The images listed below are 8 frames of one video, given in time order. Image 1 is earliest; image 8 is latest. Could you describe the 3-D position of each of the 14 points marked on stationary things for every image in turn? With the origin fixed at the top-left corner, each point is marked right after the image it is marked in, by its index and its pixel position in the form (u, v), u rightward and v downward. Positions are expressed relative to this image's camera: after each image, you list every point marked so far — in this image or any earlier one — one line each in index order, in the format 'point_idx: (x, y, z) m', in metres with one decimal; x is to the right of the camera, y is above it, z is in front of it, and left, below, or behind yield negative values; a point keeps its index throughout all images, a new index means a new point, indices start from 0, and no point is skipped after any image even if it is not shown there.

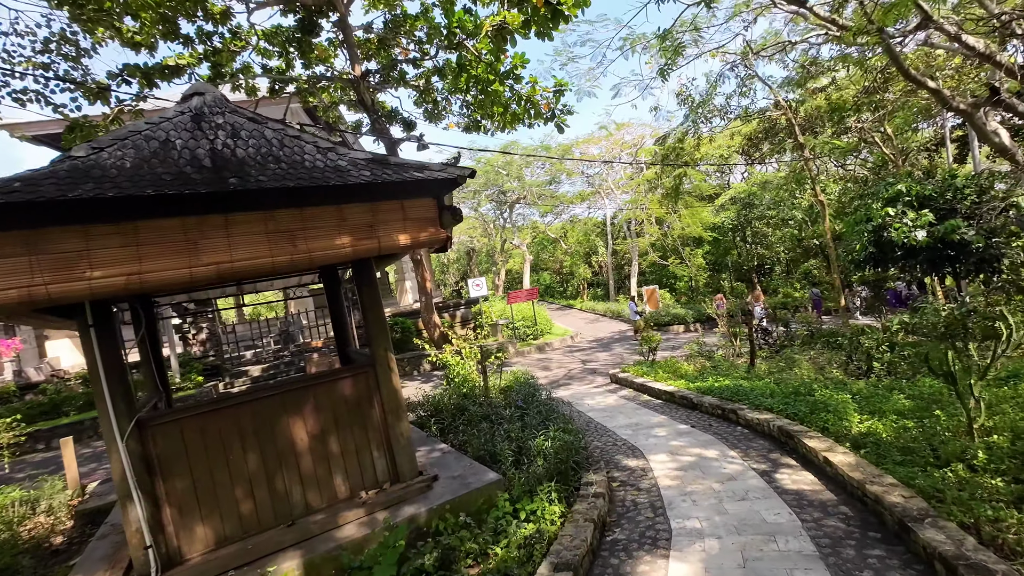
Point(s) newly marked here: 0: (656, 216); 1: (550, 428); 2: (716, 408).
0: (+5.1, +2.5, +17.0) m
1: (+0.3, -1.1, +3.7) m
2: (+1.8, -1.1, +4.3) m
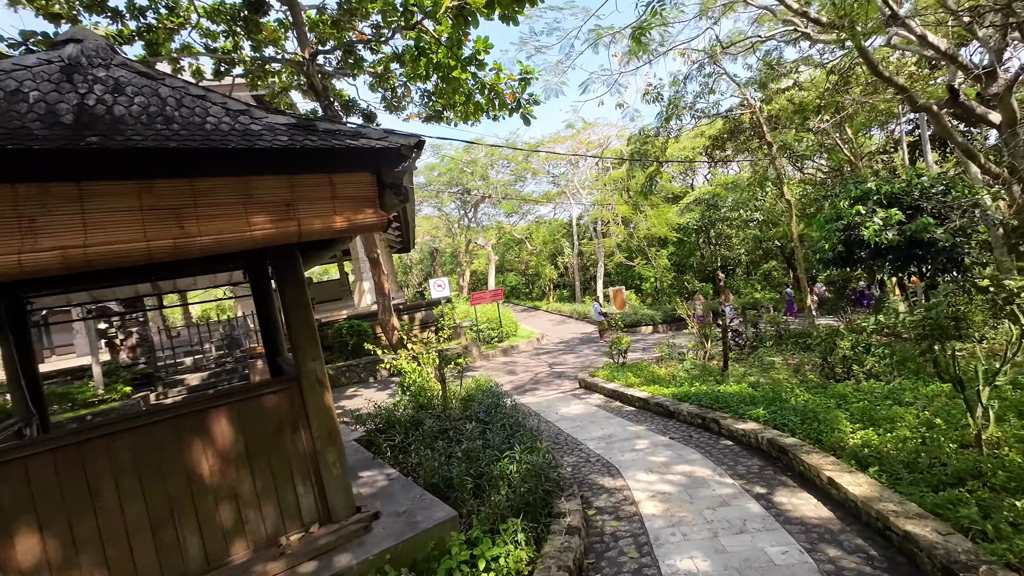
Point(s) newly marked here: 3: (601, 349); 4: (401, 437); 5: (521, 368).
0: (+3.9, +2.5, +16.9) m
1: (0.0, -1.1, +3.3) m
2: (+1.5, -1.1, +4.0) m
3: (+1.9, -1.4, +10.7) m
4: (-0.9, -1.2, +3.8) m
5: (+0.2, -1.5, +9.0) m
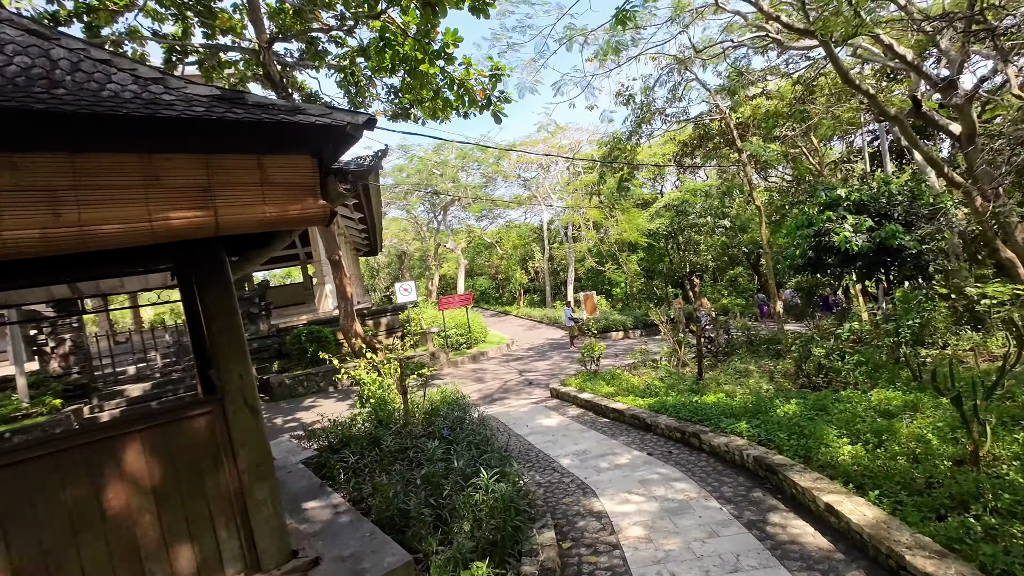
0: (+2.8, +2.3, +16.9) m
1: (-0.2, -1.1, +3.0) m
2: (+1.2, -1.1, +3.7) m
3: (+1.3, -1.5, +10.5) m
4: (-1.1, -1.2, +3.5) m
5: (-0.4, -1.6, +8.7) m
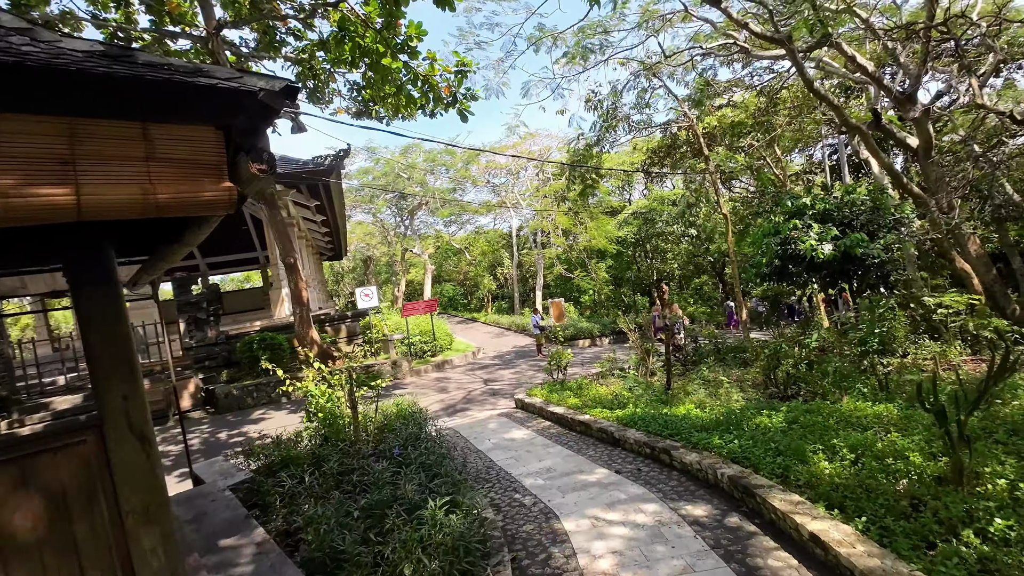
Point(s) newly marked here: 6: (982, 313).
0: (+1.7, +2.1, +16.8) m
1: (-0.4, -1.1, +2.7) m
2: (+1.0, -1.2, +3.5) m
3: (+0.6, -1.6, +10.3) m
4: (-1.4, -1.2, +3.1) m
5: (-1.0, -1.7, +8.4) m
6: (+6.5, -0.4, +6.7) m
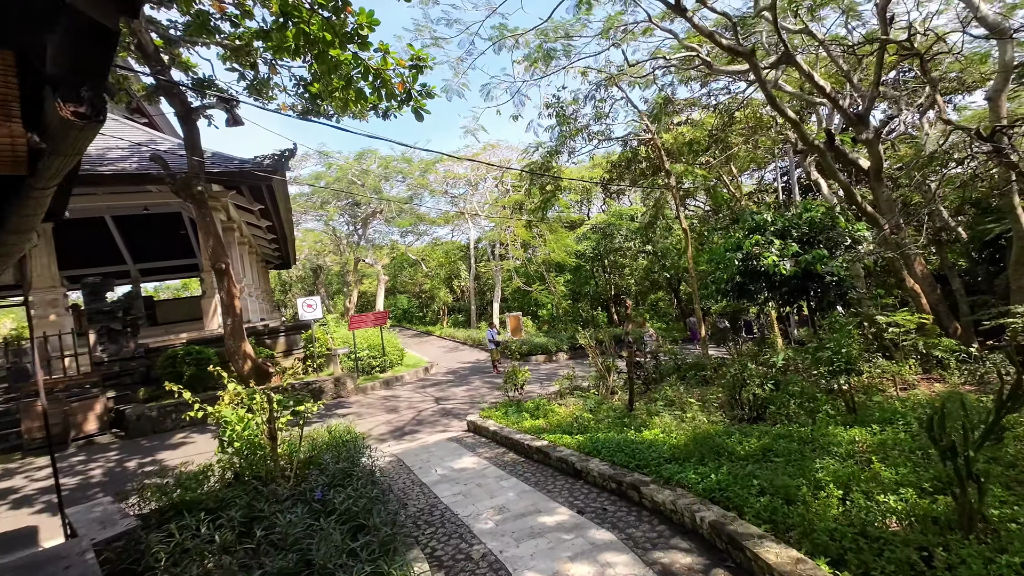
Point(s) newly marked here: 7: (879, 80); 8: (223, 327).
0: (+0.3, +1.6, +16.5) m
1: (-0.7, -1.2, +2.2) m
2: (+0.6, -1.2, +3.1) m
3: (-0.4, -1.9, +9.8) m
4: (-1.7, -1.3, +2.5) m
5: (-1.8, -1.9, +7.8) m
6: (+5.9, -0.6, +6.8) m
7: (+5.2, +3.0, +6.9) m
8: (-4.4, -0.6, +7.4) m
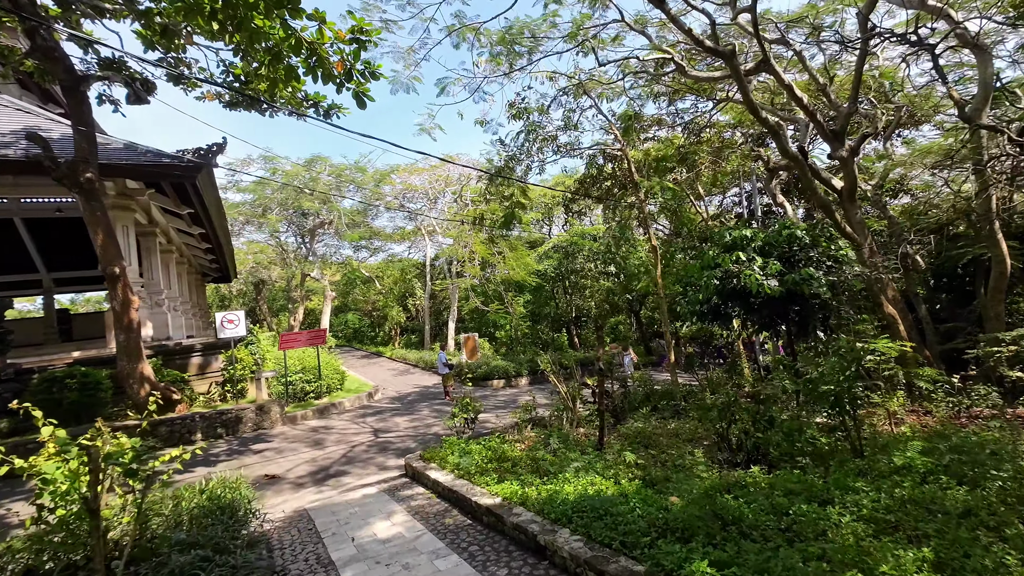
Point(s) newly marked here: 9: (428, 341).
0: (-1.1, +1.0, +15.7) m
1: (-0.9, -1.1, +1.2) m
2: (+0.3, -1.3, +2.3) m
3: (-1.2, -2.2, +8.8) m
4: (-1.9, -1.2, +1.5) m
5: (-2.4, -2.1, +6.7) m
6: (+5.3, -1.0, +6.4) m
7: (+4.7, +2.6, +6.6) m
8: (-5.0, -0.7, +6.2) m
9: (-3.4, -2.2, +19.7) m
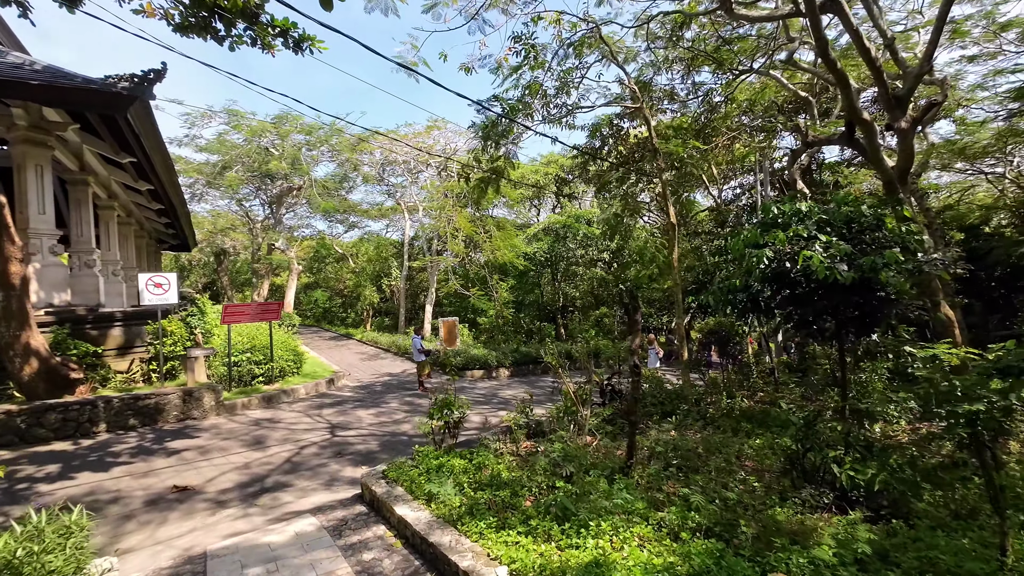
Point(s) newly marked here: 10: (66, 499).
0: (-1.5, +1.5, +14.4) m
1: (-0.7, -0.9, 0.0) m
2: (+0.4, -1.1, +1.1) m
3: (-1.5, -1.8, +7.6) m
4: (-1.8, -0.9, +0.2) m
5: (-2.6, -1.6, +5.4) m
6: (+5.2, -0.9, +5.5) m
7: (+4.8, +2.7, +5.6) m
8: (-5.1, -0.2, +4.7) m
9: (-4.1, -1.4, +18.4) m
10: (-3.3, -1.5, +3.6) m
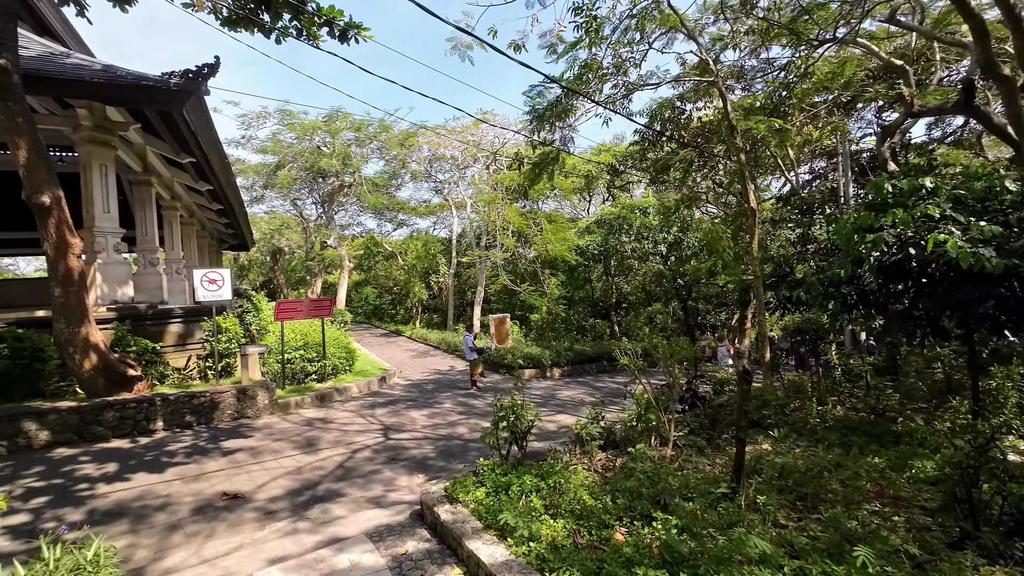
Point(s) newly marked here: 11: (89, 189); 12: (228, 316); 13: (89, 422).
0: (0.0, +1.7, +14.0) m
1: (-0.5, -0.9, -0.4) m
2: (+0.7, -1.1, +0.6) m
3: (-0.6, -1.7, +7.2) m
4: (-1.6, -0.9, -0.1) m
5: (-1.9, -1.6, +5.2) m
6: (+5.8, -0.8, +4.5) m
7: (+5.4, +2.8, +4.6) m
8: (-4.4, -0.1, +4.7) m
9: (-2.3, -1.3, +18.2) m
10: (-2.8, -1.5, +3.4) m
11: (-6.4, +1.5, +7.3) m
12: (-4.2, -0.4, +7.3) m
13: (-4.0, -1.3, +4.6) m
